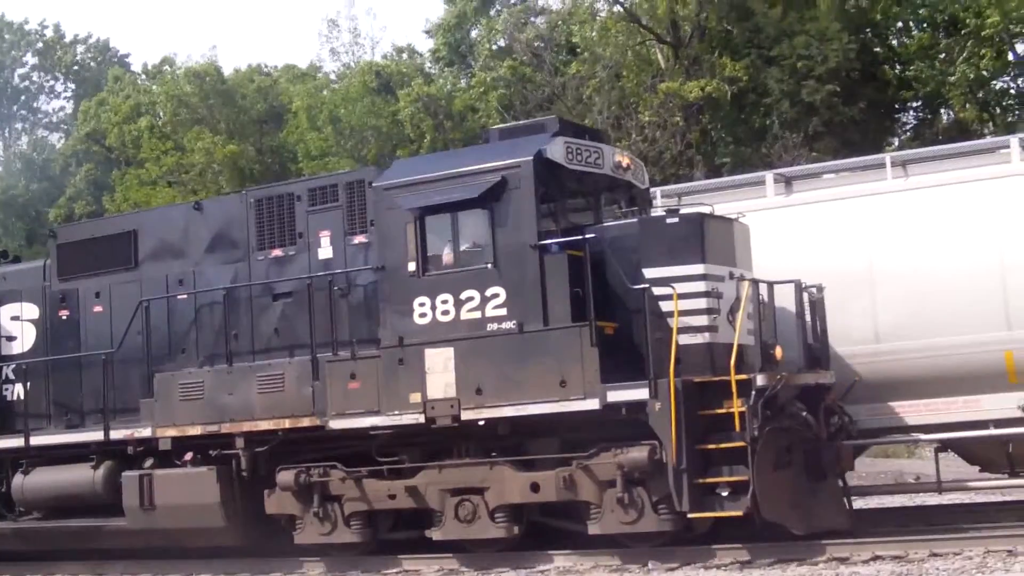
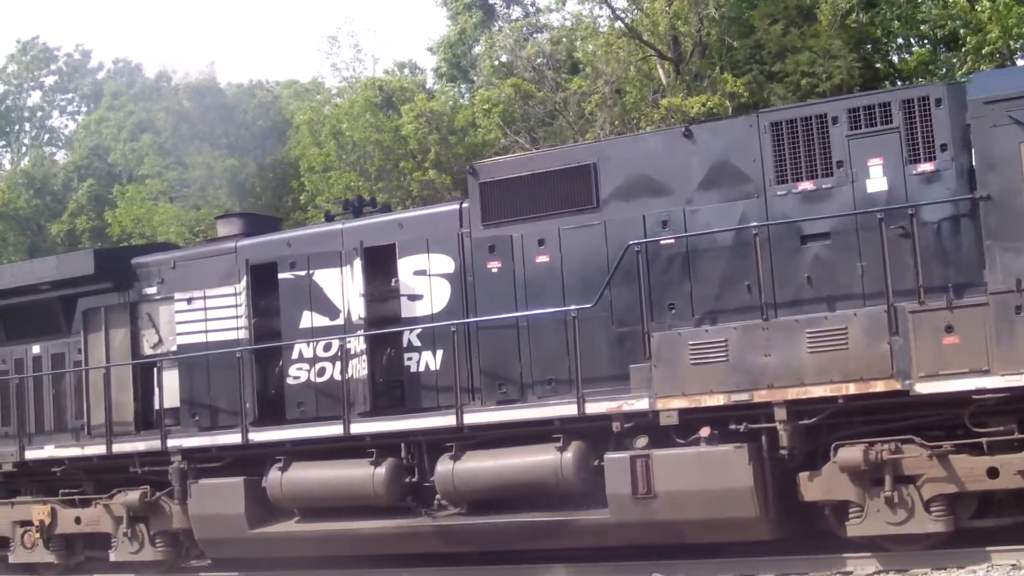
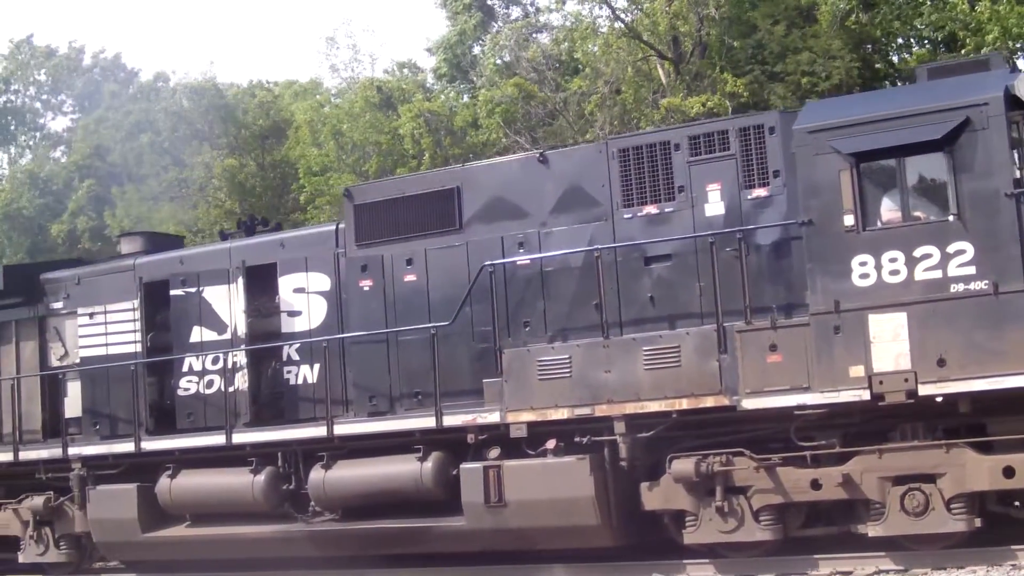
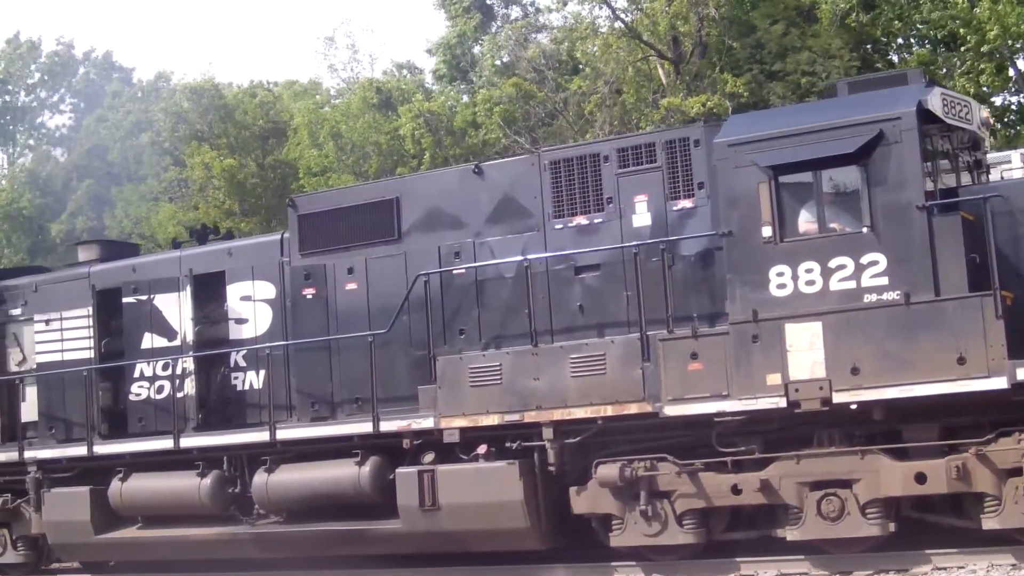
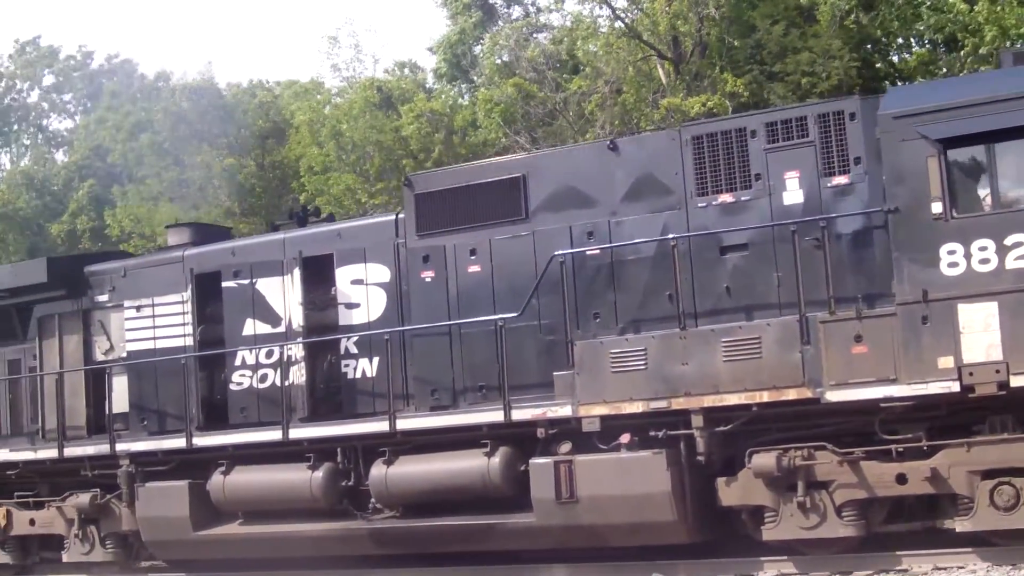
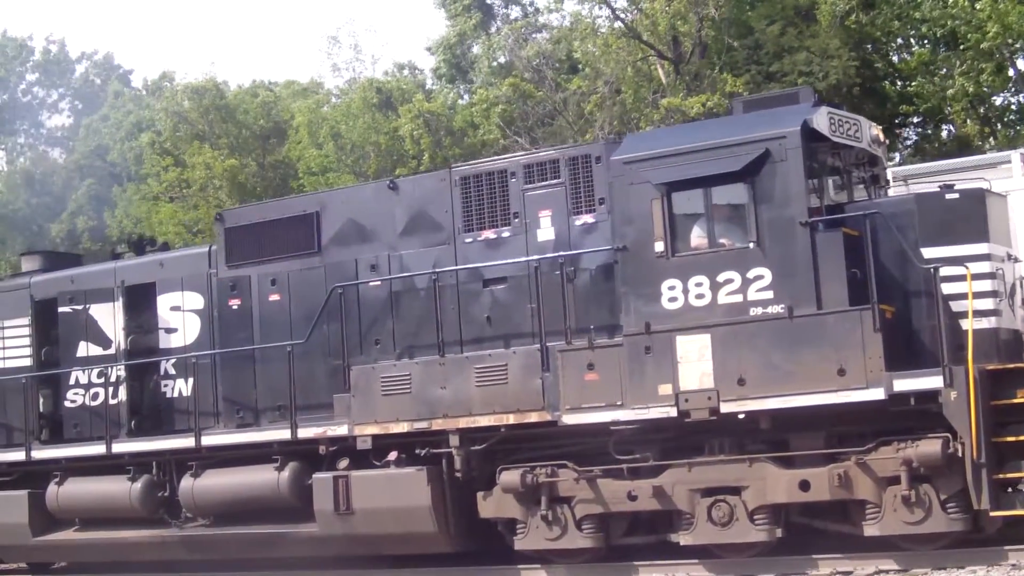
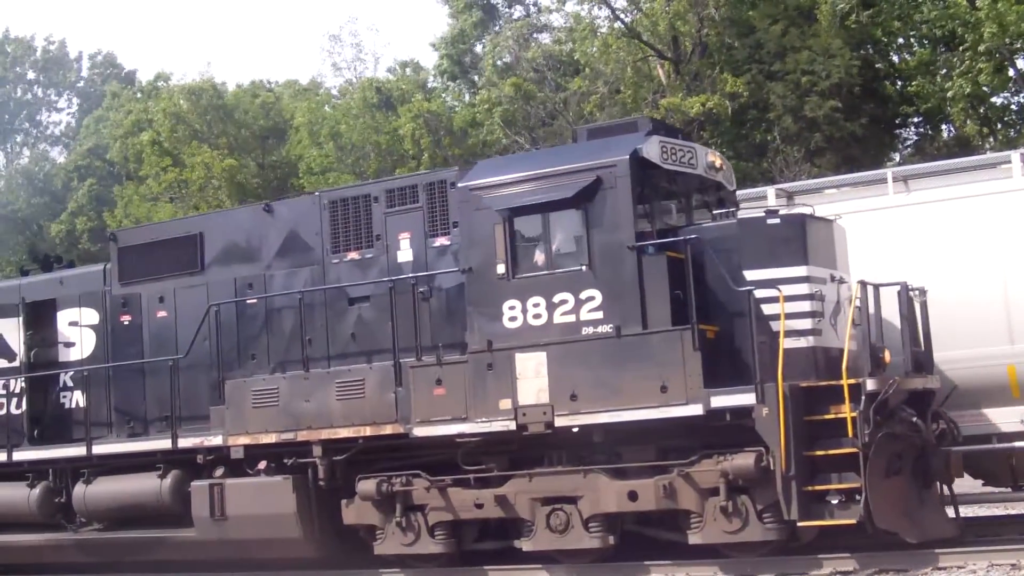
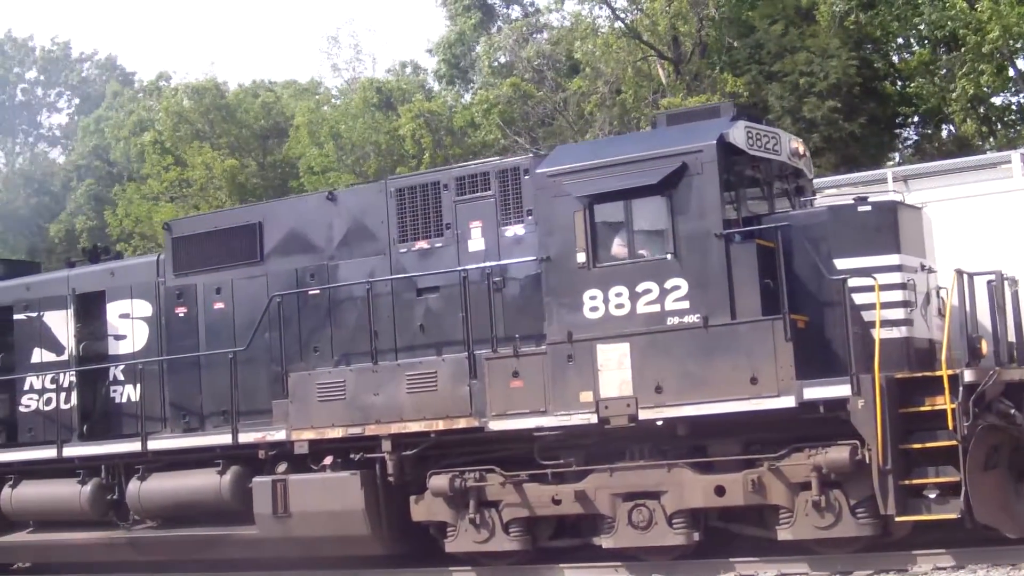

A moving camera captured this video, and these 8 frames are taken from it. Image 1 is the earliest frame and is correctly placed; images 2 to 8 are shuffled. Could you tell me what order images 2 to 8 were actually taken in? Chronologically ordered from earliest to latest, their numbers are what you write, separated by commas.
7, 8, 6, 4, 3, 5, 2
